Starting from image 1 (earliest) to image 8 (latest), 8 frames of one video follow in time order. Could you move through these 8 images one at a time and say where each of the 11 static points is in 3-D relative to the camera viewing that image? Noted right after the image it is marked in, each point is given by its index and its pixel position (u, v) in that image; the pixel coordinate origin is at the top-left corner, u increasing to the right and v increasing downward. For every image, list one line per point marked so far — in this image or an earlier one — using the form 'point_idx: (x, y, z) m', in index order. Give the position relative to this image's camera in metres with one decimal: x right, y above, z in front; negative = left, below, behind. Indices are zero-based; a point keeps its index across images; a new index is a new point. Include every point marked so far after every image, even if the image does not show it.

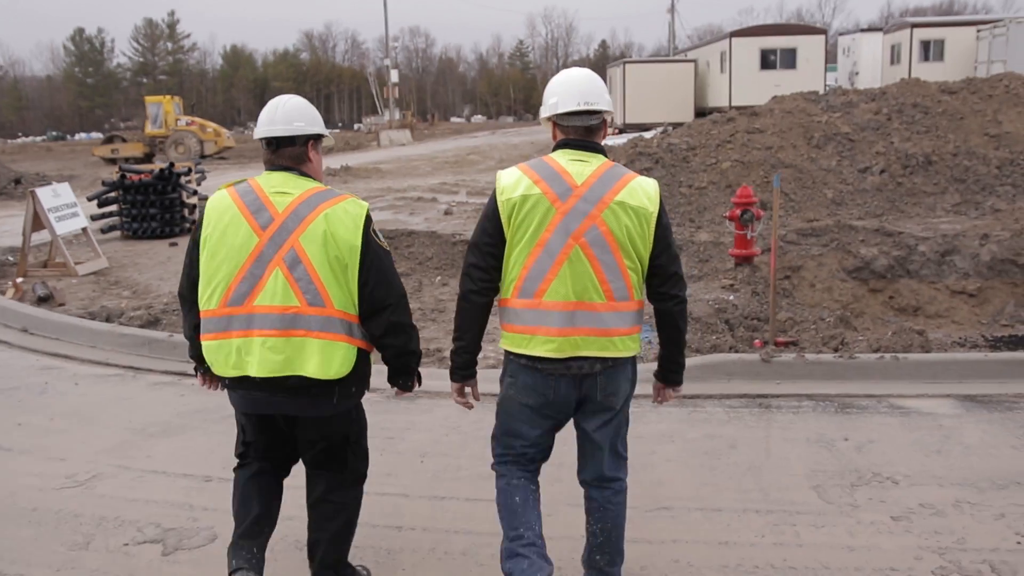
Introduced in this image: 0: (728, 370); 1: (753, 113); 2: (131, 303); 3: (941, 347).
0: (+1.3, -0.5, +5.5) m
1: (+3.8, +2.8, +14.6) m
2: (-3.6, -0.1, +8.8) m
3: (+2.9, -0.4, +6.2) m
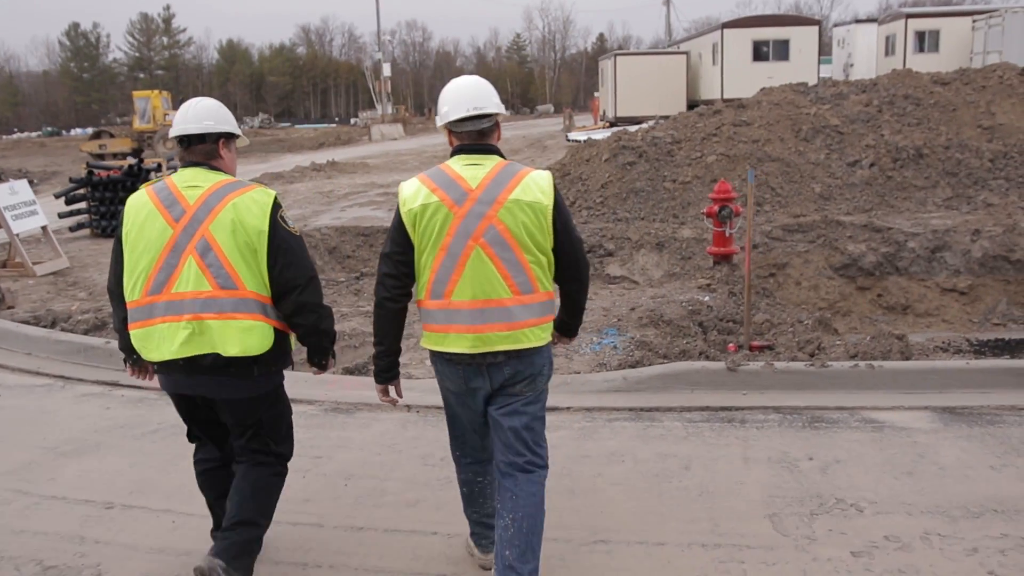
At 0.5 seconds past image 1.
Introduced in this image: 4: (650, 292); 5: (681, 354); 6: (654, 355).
0: (+1.0, -0.5, +5.1) m
1: (+3.5, +2.8, +14.2) m
2: (-3.9, -0.2, +8.4) m
3: (+2.6, -0.4, +5.8) m
4: (+1.2, 0.0, +7.9) m
5: (+1.1, -0.4, +6.2) m
6: (+0.9, -0.5, +6.1) m
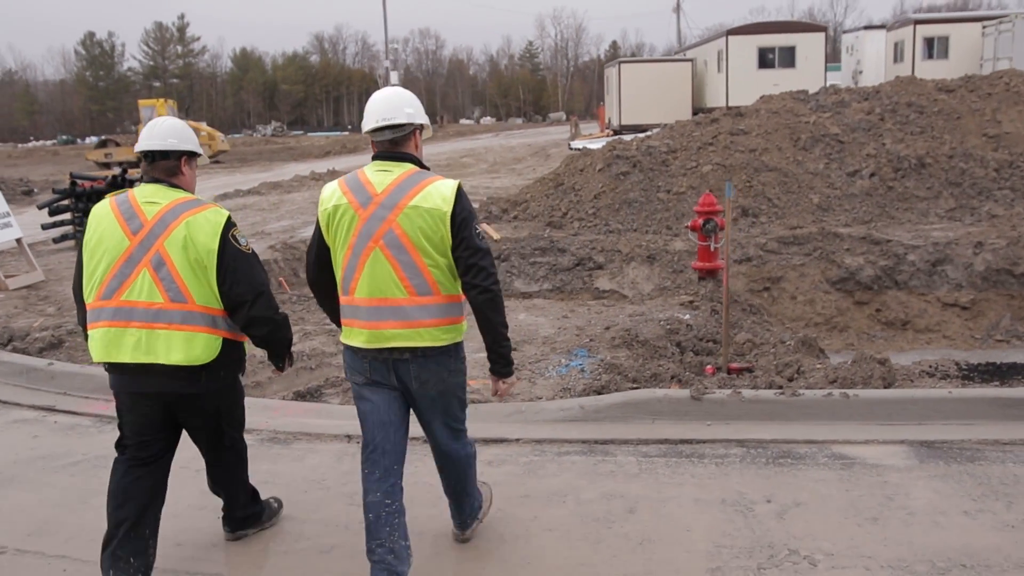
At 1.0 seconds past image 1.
0: (+0.7, -0.6, +4.8) m
1: (+3.4, +2.6, +13.9) m
2: (-4.1, -0.3, +8.2) m
3: (+2.3, -0.5, +5.5) m
4: (+0.9, -0.2, +7.6) m
5: (+0.9, -0.6, +5.9) m
6: (+0.7, -0.6, +5.8) m
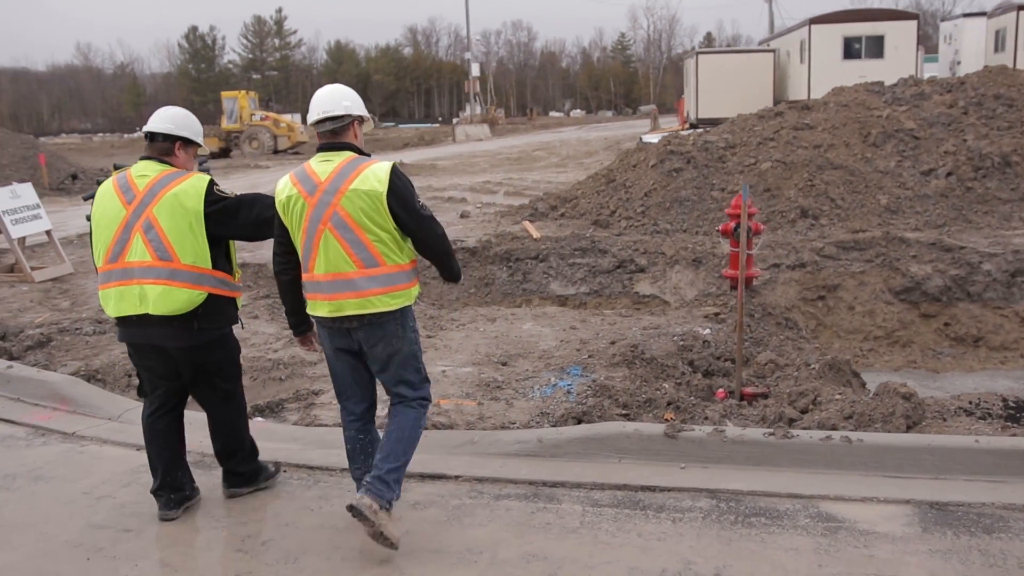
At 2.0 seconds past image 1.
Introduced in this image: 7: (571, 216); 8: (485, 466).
0: (+0.5, -0.7, +4.1) m
1: (+4.1, +2.5, +12.9) m
2: (-4.0, -0.2, +8.0) m
3: (+2.1, -0.6, +4.7) m
4: (+1.0, -0.2, +6.9) m
5: (+0.8, -0.6, +5.2) m
6: (+0.6, -0.7, +5.2) m
7: (+0.8, +1.0, +12.5) m
8: (-0.1, -0.8, +4.1) m
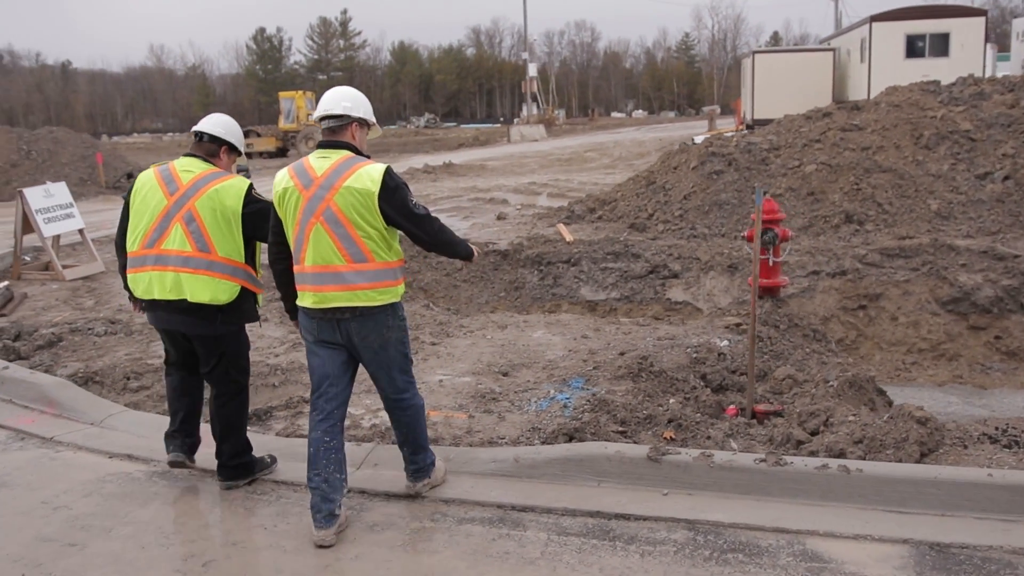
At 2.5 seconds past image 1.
0: (+0.4, -0.8, +3.9) m
1: (+4.6, +2.4, +12.4) m
2: (-3.9, -0.2, +8.0) m
3: (+2.1, -0.7, +4.3) m
4: (+1.1, -0.3, +6.6) m
5: (+0.7, -0.7, +4.9) m
6: (+0.5, -0.7, +4.9) m
7: (+1.3, +0.9, +12.2) m
8: (-0.2, -0.8, +3.9) m
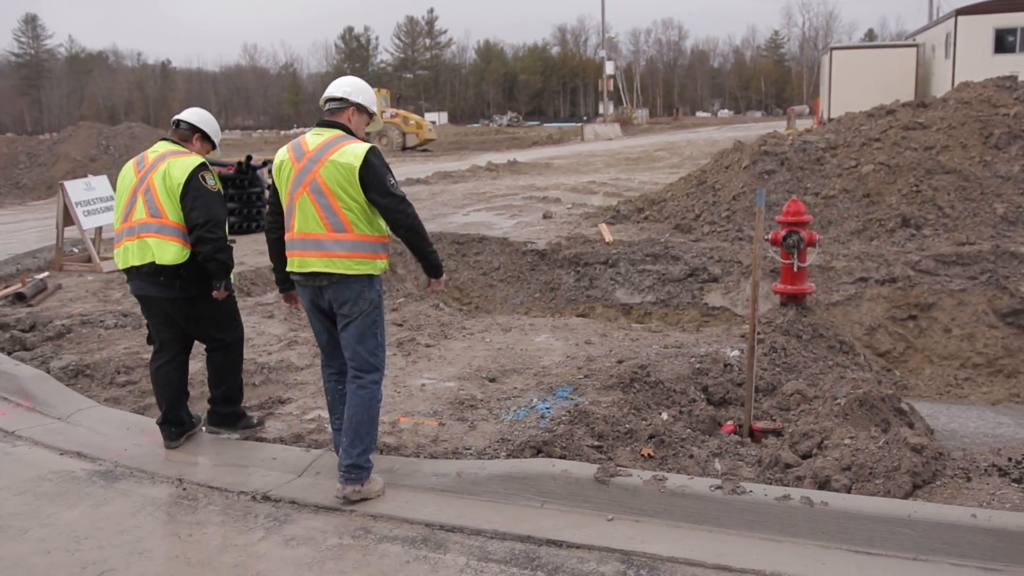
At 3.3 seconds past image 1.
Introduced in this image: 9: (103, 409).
0: (+0.1, -0.8, +3.6) m
1: (+5.2, +2.3, +11.6) m
2: (-3.7, -0.2, +8.1) m
3: (+1.9, -0.8, +3.8) m
4: (+1.1, -0.3, +6.2) m
5: (+0.6, -0.7, +4.6) m
6: (+0.4, -0.7, +4.6) m
7: (+1.8, +0.9, +11.8) m
8: (-0.5, -0.8, +3.6) m
9: (-2.2, -0.6, +4.9) m
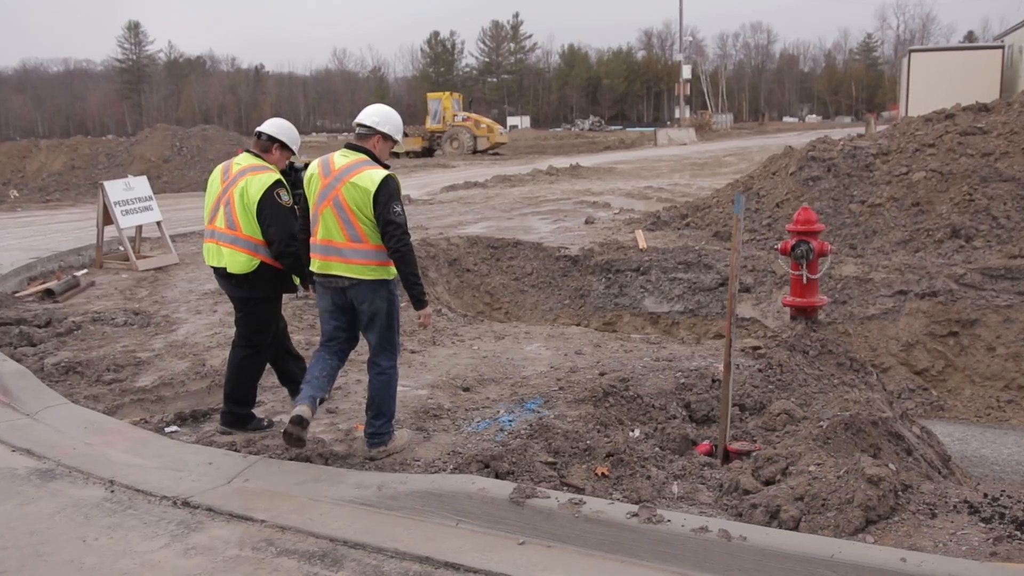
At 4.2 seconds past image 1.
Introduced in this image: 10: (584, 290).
0: (-0.2, -0.8, +3.4) m
1: (+5.6, +2.1, +11.0) m
2: (-3.6, -0.1, +8.3) m
3: (+1.6, -0.8, +3.5) m
4: (+1.0, -0.4, +5.9) m
5: (+0.3, -0.8, +4.4) m
6: (+0.1, -0.8, +4.4) m
7: (+2.3, +0.8, +11.4) m
8: (-0.8, -0.9, +3.5) m
9: (-2.4, -0.6, +4.9) m
10: (+0.8, 0.0, +10.2) m
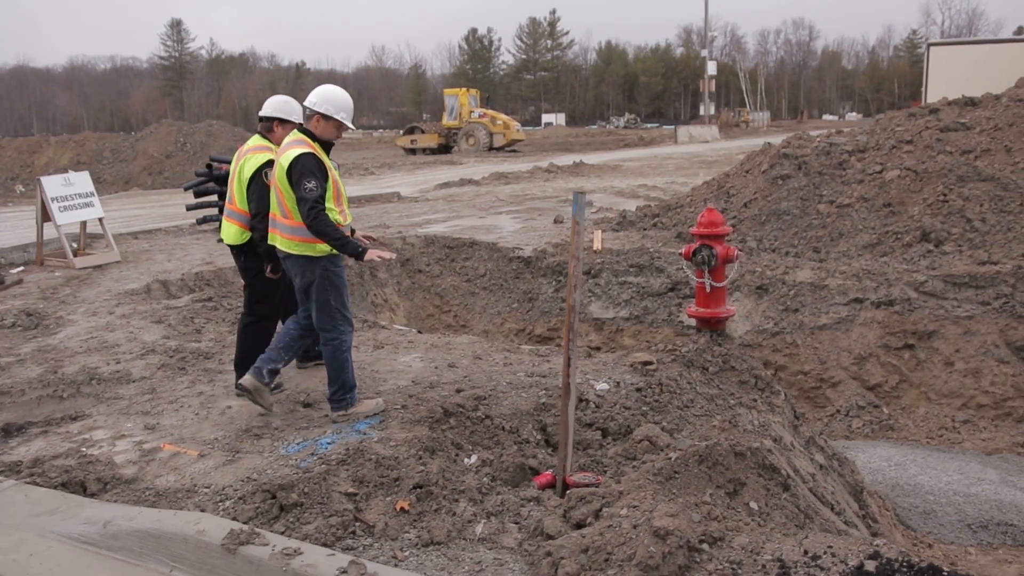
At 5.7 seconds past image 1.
0: (-1.1, -0.8, +2.9) m
1: (+5.1, +2.1, +10.2) m
2: (-4.2, -0.1, +7.9) m
3: (+0.7, -0.9, +3.0) m
4: (+0.2, -0.4, +5.4) m
5: (-0.5, -0.8, +3.9) m
6: (-0.7, -0.8, +3.9) m
7: (+1.8, +0.7, +10.8) m
8: (-1.7, -0.9, +3.1) m
9: (-3.2, -0.6, +4.6) m
10: (+0.2, 0.0, +9.7) m
